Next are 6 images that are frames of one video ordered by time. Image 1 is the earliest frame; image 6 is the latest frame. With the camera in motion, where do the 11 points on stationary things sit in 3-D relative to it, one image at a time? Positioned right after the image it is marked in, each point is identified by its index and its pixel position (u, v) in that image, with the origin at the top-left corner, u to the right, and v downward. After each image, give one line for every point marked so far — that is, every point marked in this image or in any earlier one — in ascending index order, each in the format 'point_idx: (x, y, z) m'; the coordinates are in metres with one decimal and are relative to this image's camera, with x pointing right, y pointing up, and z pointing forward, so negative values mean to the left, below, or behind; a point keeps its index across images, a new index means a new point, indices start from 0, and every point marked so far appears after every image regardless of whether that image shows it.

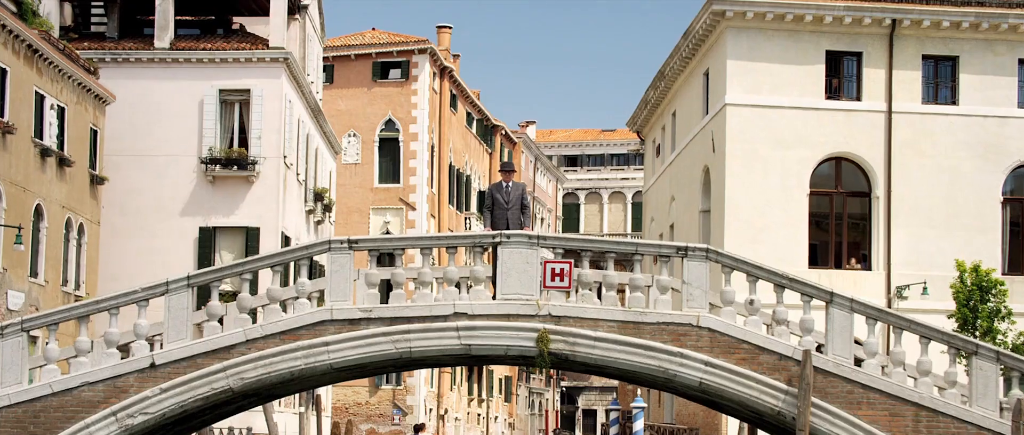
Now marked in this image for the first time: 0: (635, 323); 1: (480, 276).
0: (+1.2, -1.0, +15.9) m
1: (-0.3, -0.6, +15.8) m
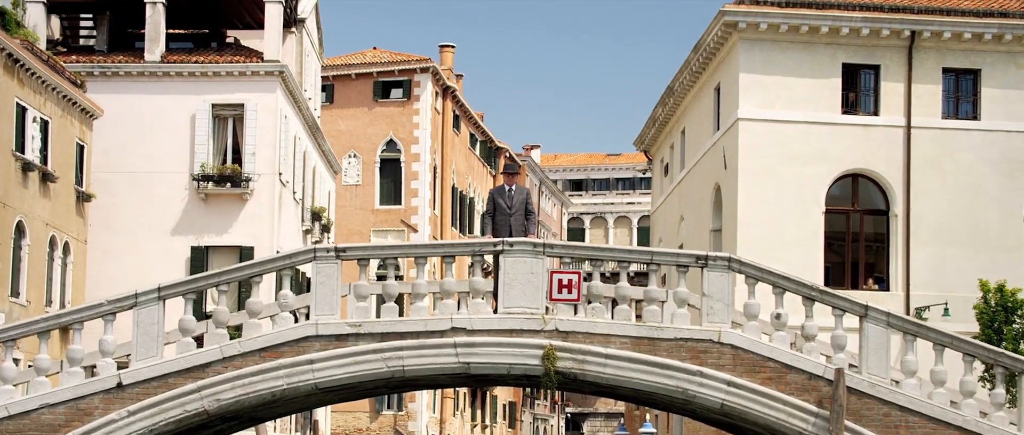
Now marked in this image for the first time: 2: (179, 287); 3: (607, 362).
0: (+1.2, -1.1, +14.5) m
1: (-0.3, -0.6, +14.4) m
2: (-3.0, -0.6, +14.5) m
3: (+0.8, -1.3, +14.5) m
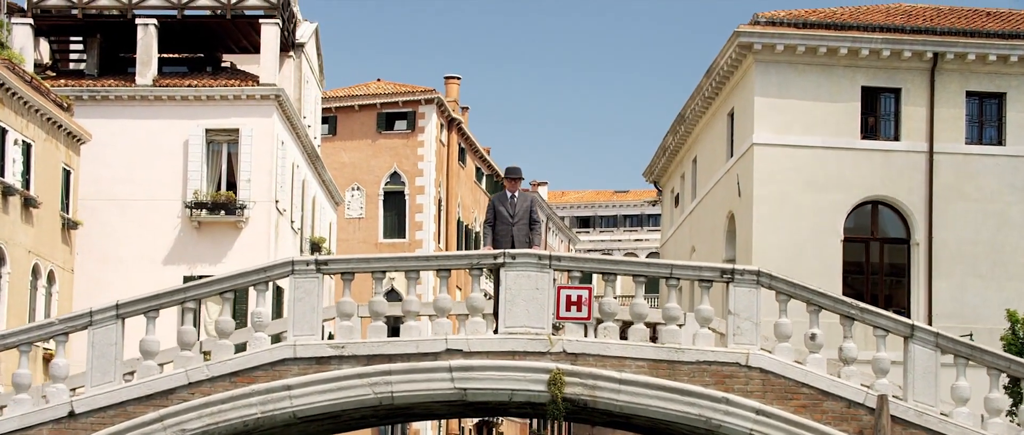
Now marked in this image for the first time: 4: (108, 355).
0: (+1.3, -1.2, +13.0) m
1: (-0.3, -0.7, +12.9) m
2: (-3.0, -0.7, +13.0) m
3: (+0.9, -1.4, +13.0) m
4: (-3.2, -1.1, +13.0) m
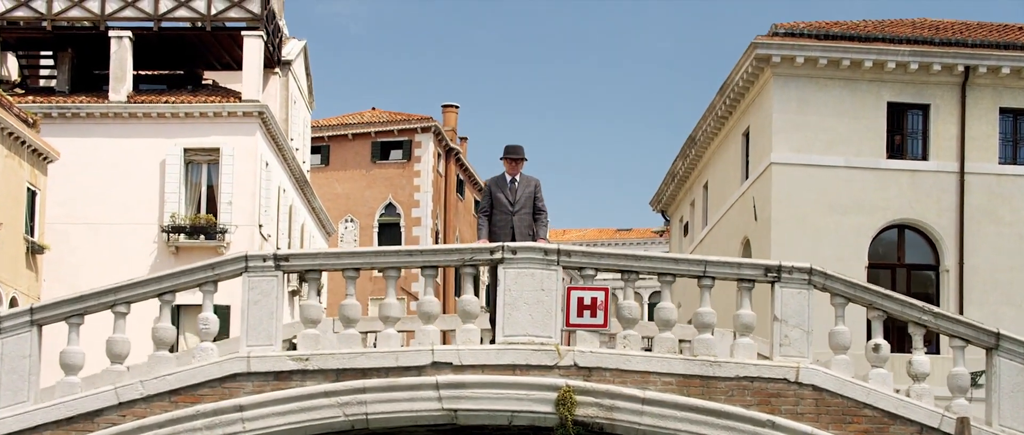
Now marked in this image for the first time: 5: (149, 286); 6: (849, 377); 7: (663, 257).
0: (+1.3, -1.1, +10.8) m
1: (-0.3, -0.6, +10.7) m
2: (-3.0, -0.6, +10.8) m
3: (+0.9, -1.3, +10.7) m
4: (-3.2, -1.0, +10.7) m
5: (-2.4, -0.5, +10.7) m
6: (+2.2, -1.1, +10.9) m
7: (+1.0, -0.3, +10.9) m
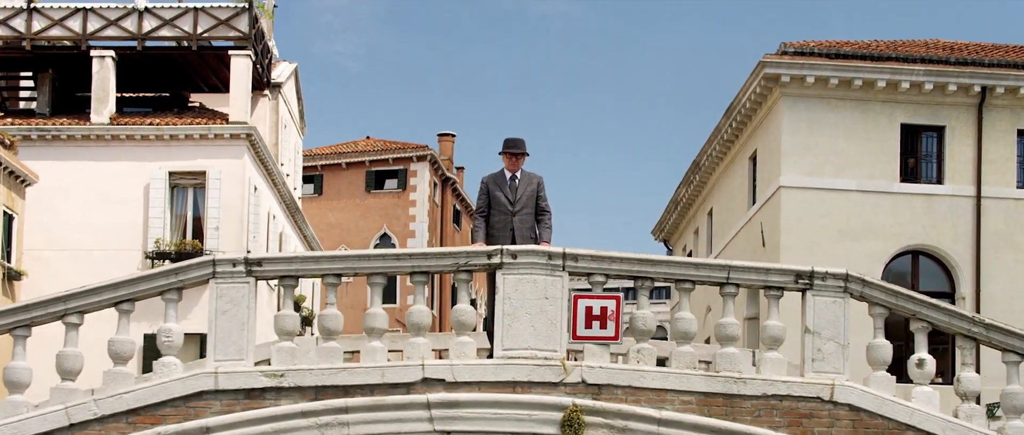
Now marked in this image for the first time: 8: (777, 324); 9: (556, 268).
0: (+1.3, -1.1, +9.7) m
1: (-0.3, -0.6, +9.6) m
2: (-3.0, -0.6, +9.6) m
3: (+0.9, -1.3, +9.6) m
4: (-3.2, -1.0, +9.6) m
5: (-2.4, -0.5, +9.6) m
6: (+2.2, -1.1, +9.8) m
7: (+1.0, -0.3, +9.8) m
8: (+1.6, -0.6, +9.7) m
9: (+0.3, -0.3, +9.7) m
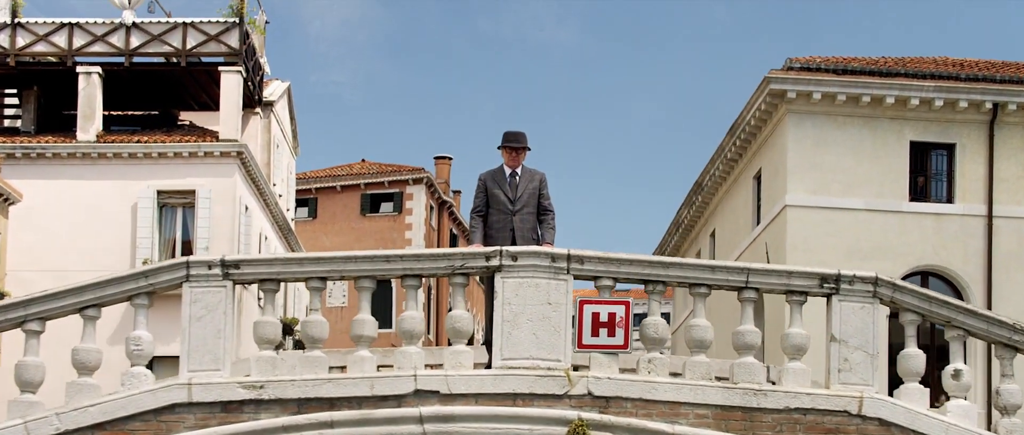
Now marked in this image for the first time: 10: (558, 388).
0: (+1.3, -1.1, +8.9) m
1: (-0.3, -0.6, +8.8) m
2: (-3.0, -0.6, +8.9) m
3: (+0.9, -1.3, +8.8) m
4: (-3.2, -1.0, +8.8) m
5: (-2.4, -0.5, +8.9) m
6: (+2.2, -1.1, +9.0) m
7: (+1.0, -0.3, +9.0) m
8: (+1.6, -0.6, +9.0) m
9: (+0.3, -0.3, +8.9) m
10: (+0.2, -0.9, +8.8) m
